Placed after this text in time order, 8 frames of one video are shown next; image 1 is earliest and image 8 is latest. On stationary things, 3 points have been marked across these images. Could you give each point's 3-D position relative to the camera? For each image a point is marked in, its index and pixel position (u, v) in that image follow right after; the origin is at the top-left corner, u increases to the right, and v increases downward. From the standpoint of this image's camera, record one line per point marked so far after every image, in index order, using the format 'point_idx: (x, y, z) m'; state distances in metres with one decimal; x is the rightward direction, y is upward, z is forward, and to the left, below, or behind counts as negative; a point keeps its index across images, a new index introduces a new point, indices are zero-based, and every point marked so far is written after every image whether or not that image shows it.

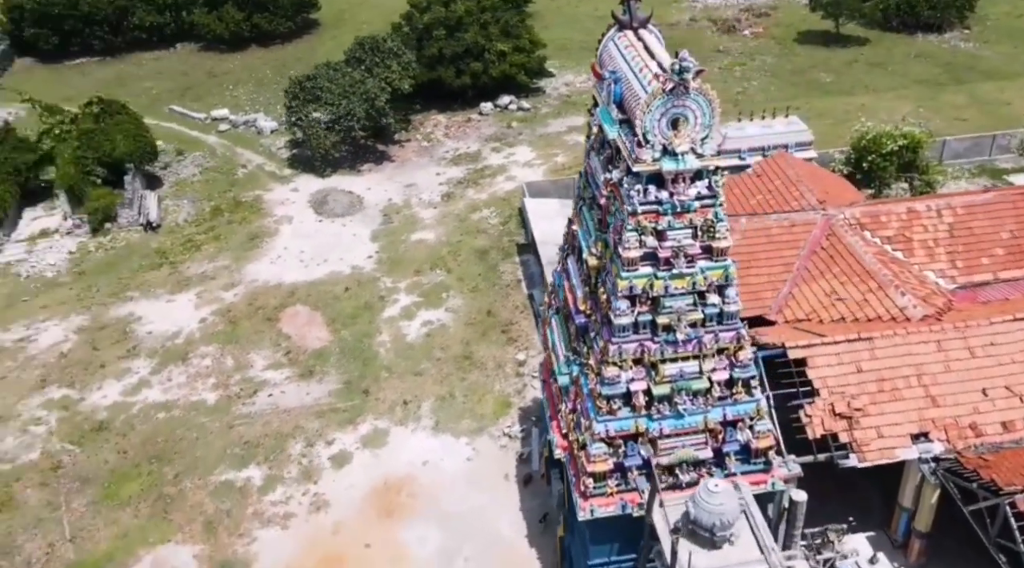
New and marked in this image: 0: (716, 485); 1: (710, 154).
0: (+3.4, -3.5, +15.3) m
1: (+3.2, +2.1, +15.3) m
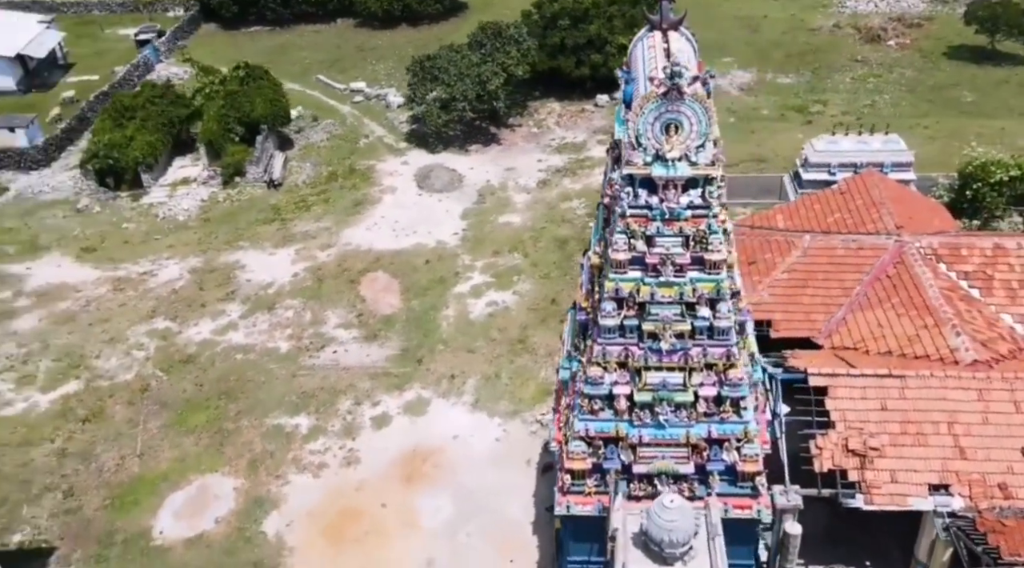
0: (+2.6, -3.7, +15.2) m
1: (+3.0, +1.9, +15.1) m
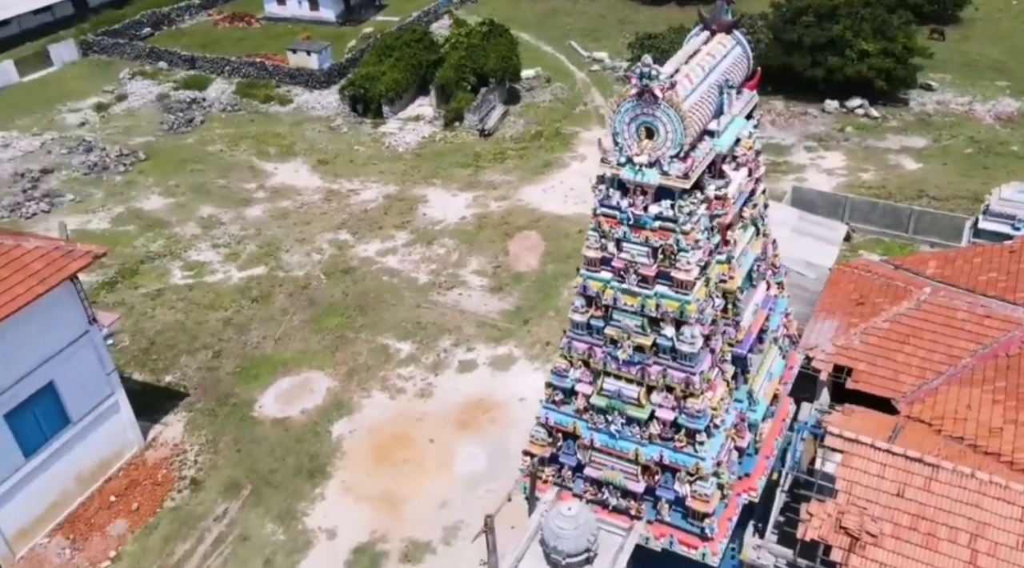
0: (+1.0, -3.7, +15.1) m
1: (+2.5, +1.7, +14.4) m
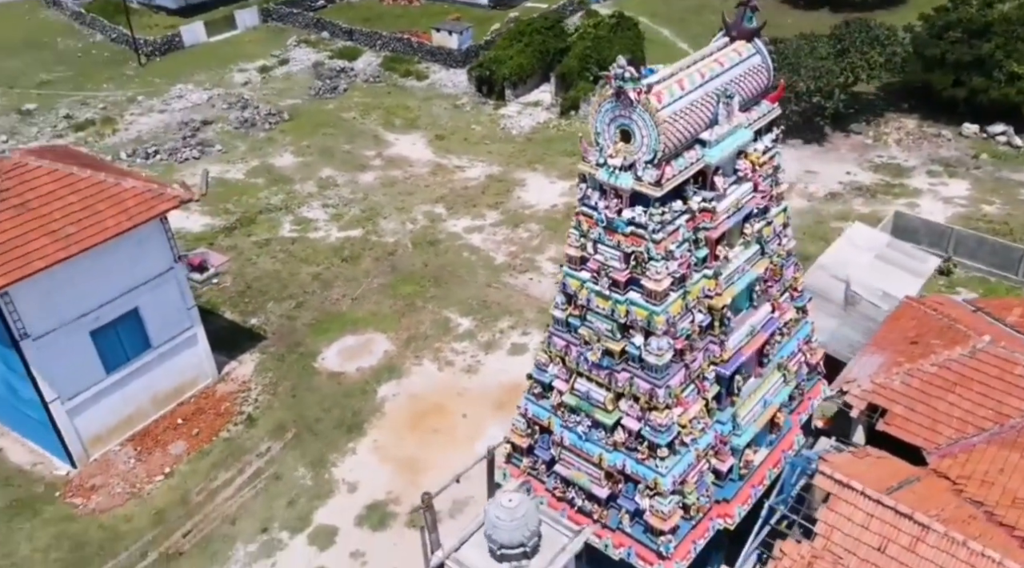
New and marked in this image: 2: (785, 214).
0: (0.0, -3.6, +15.4) m
1: (+2.0, +1.6, +14.2) m
2: (+5.0, +1.3, +17.6) m
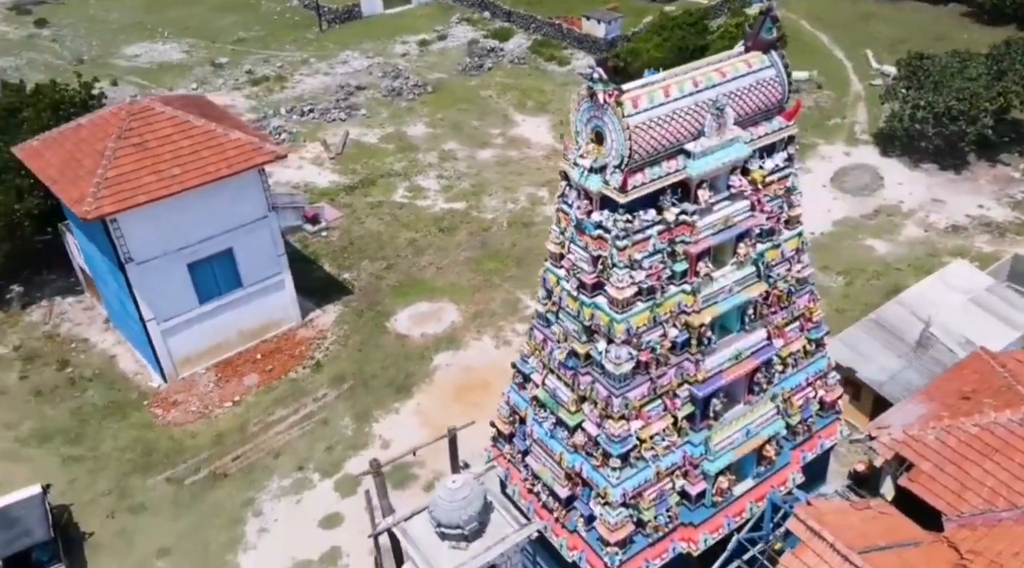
0: (-0.9, -3.3, +15.8) m
1: (+1.5, +1.5, +14.1) m
2: (+5.1, +0.8, +16.7) m
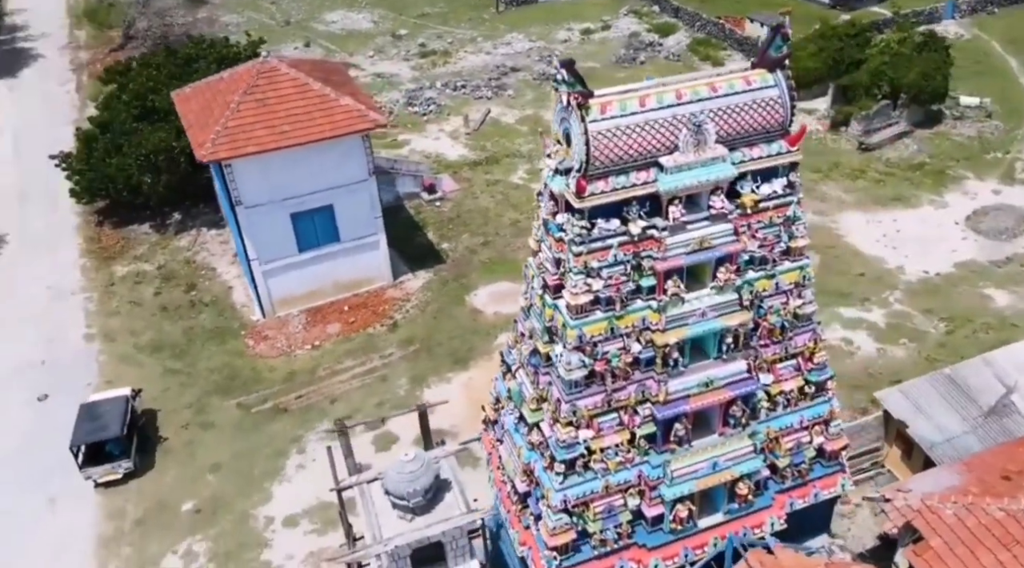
0: (-1.7, -2.9, +16.6) m
1: (+0.9, +1.4, +14.2) m
2: (+4.8, +0.2, +15.9) m
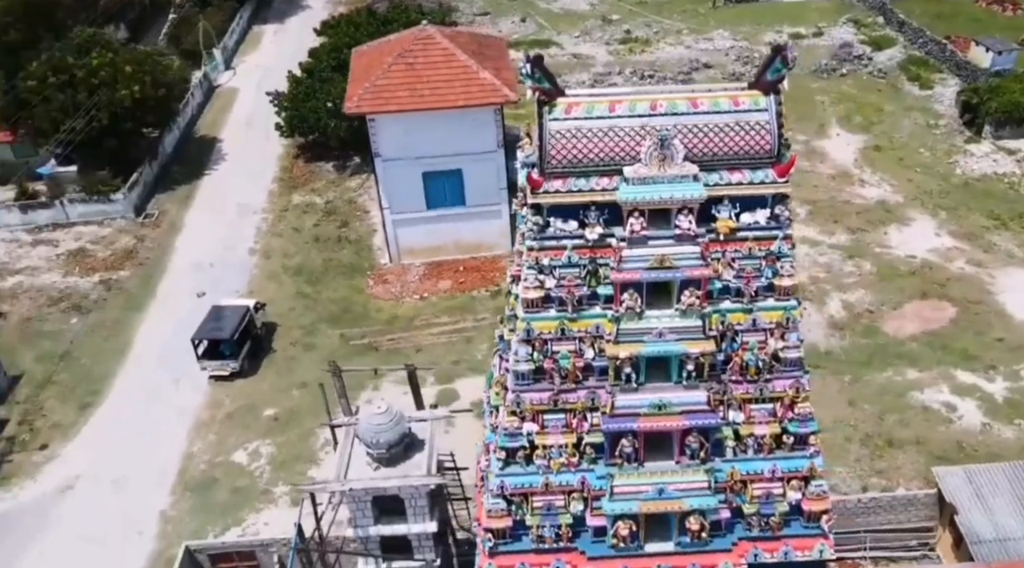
0: (-2.4, -2.3, +17.6) m
1: (+0.3, +1.5, +14.3) m
2: (+4.2, -0.4, +14.9) m
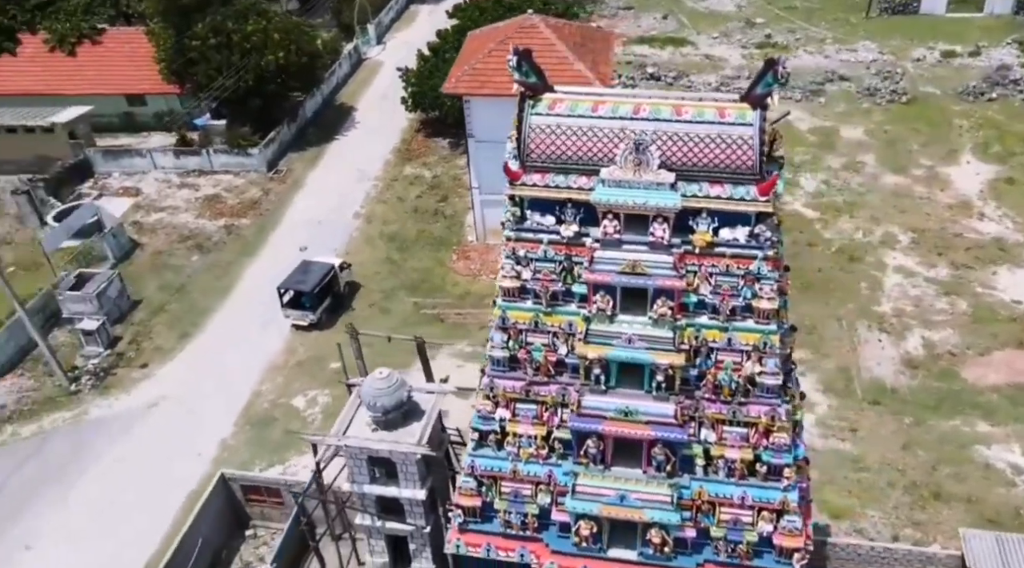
0: (-2.4, -1.7, +18.3) m
1: (0.0, +1.7, +14.5) m
2: (+3.7, -0.8, +14.4) m
